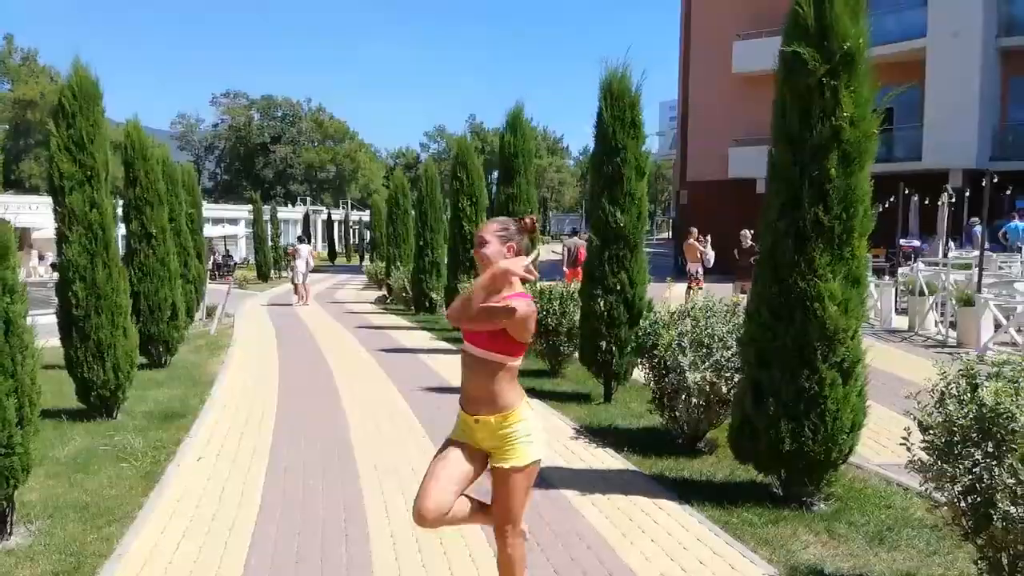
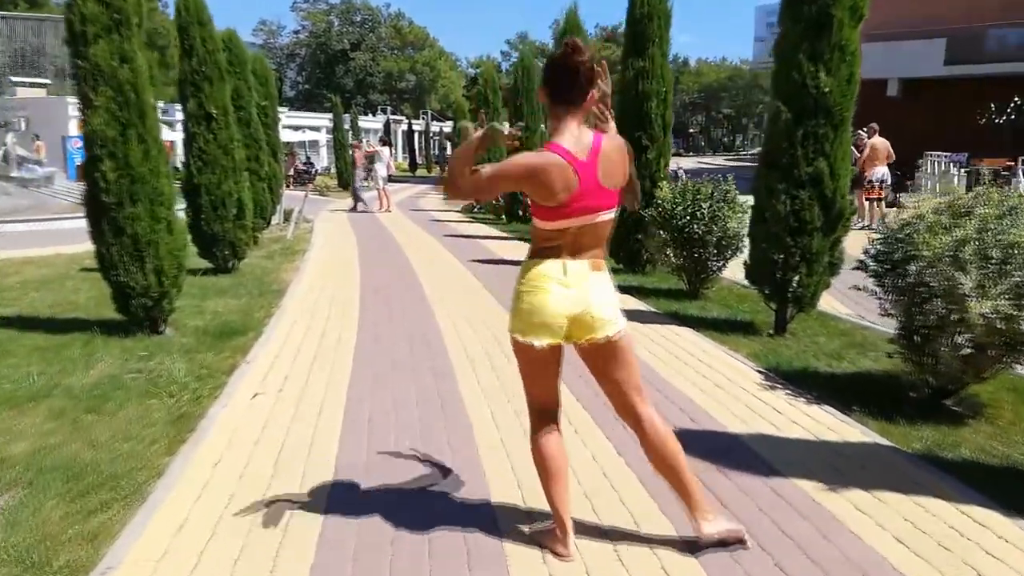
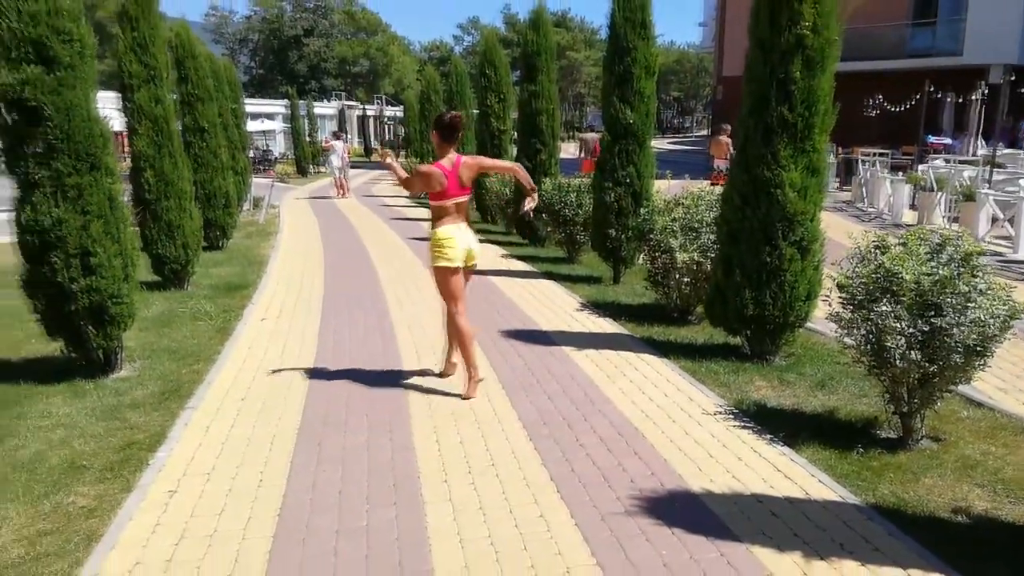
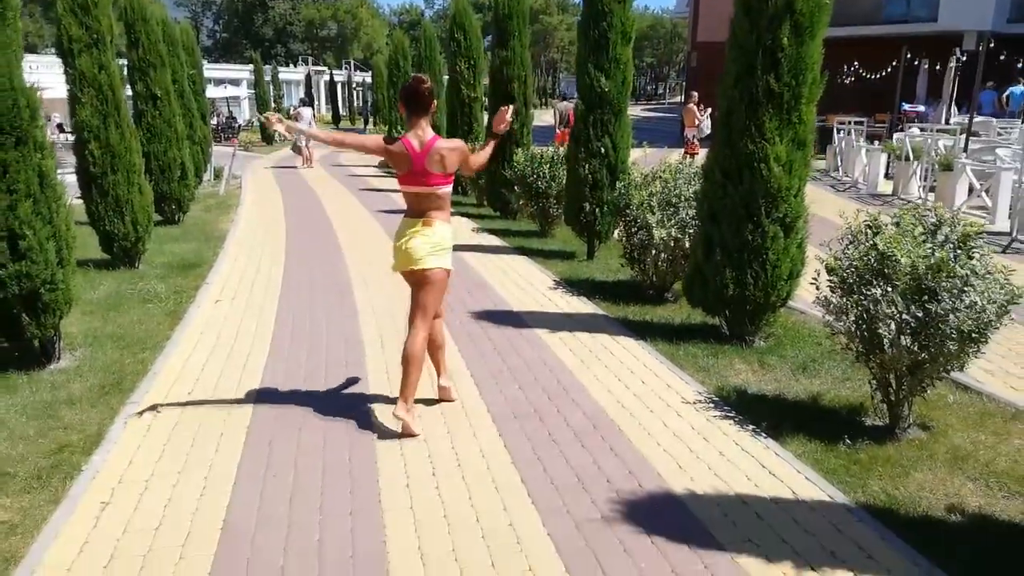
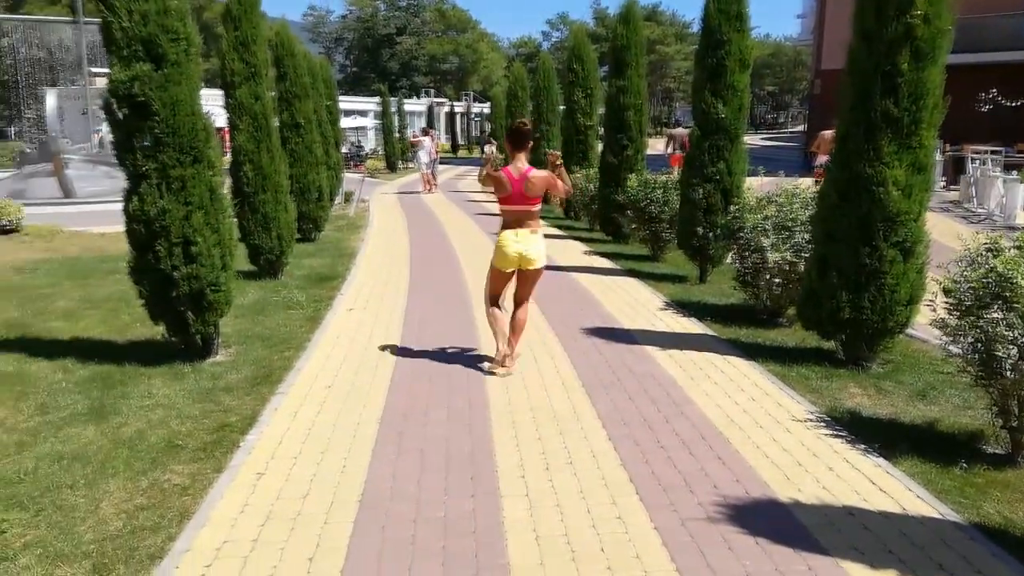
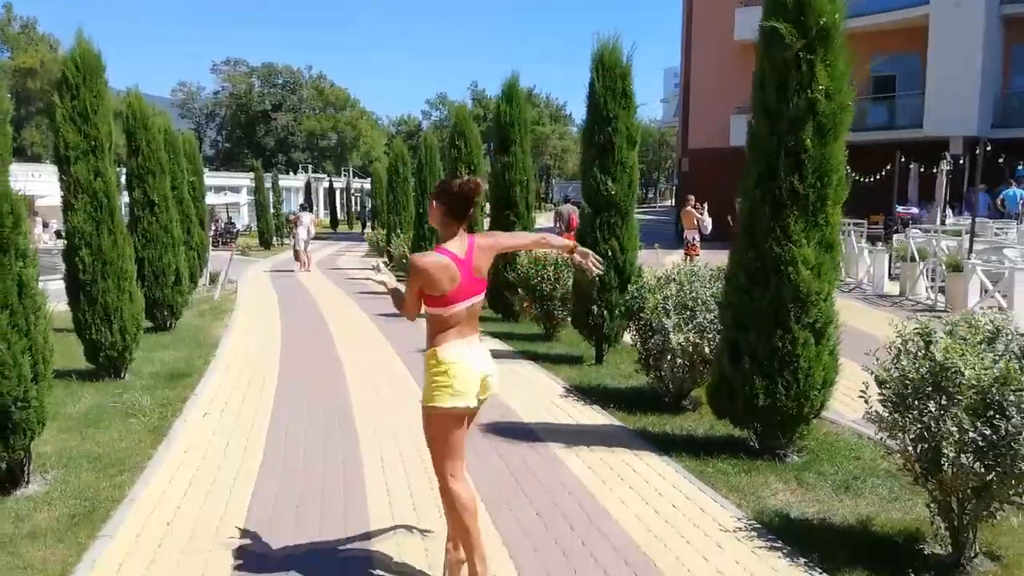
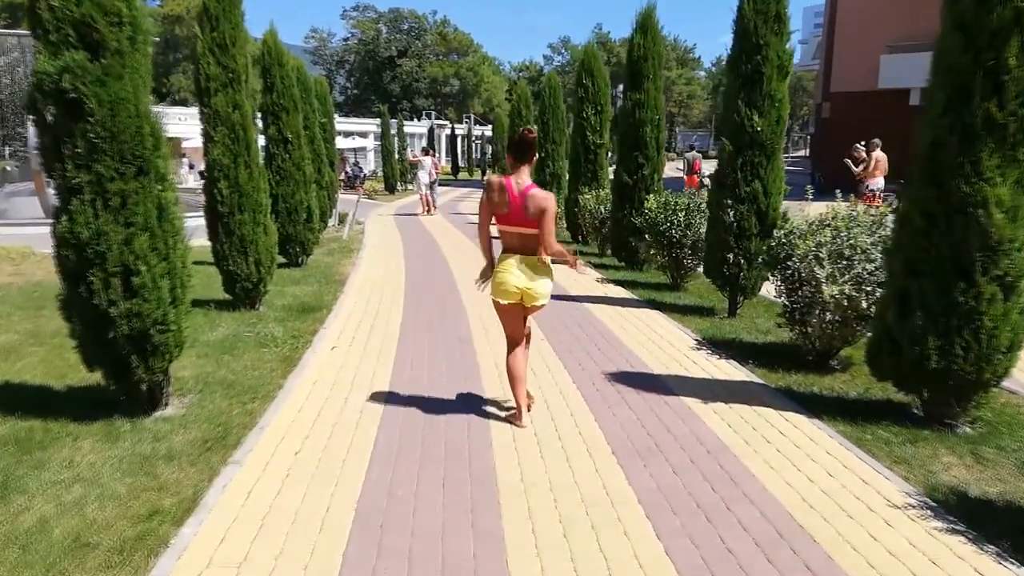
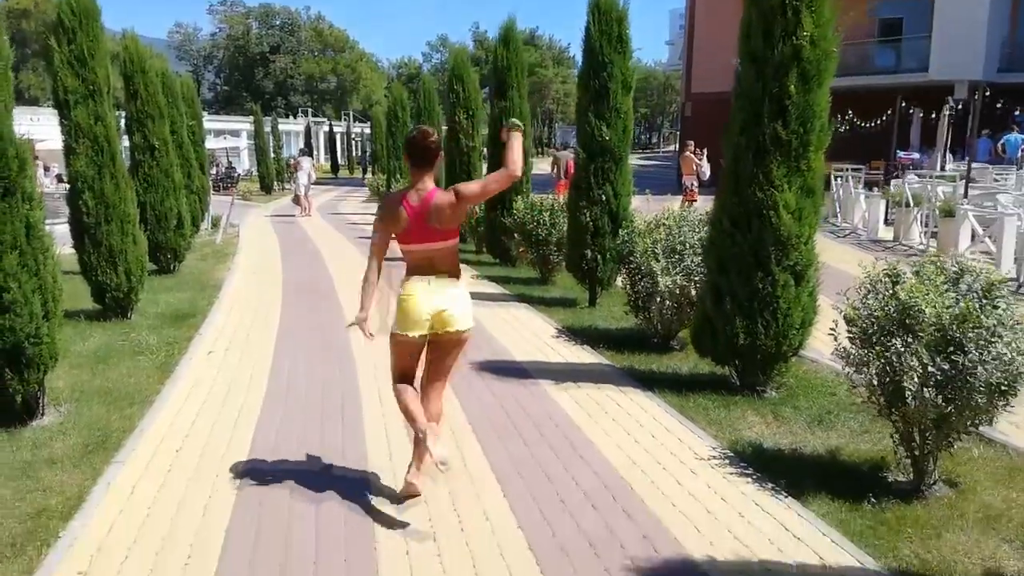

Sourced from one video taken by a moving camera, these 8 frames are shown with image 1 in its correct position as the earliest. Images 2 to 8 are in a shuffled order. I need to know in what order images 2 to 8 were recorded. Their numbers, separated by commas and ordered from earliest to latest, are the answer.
6, 8, 4, 3, 5, 7, 2
